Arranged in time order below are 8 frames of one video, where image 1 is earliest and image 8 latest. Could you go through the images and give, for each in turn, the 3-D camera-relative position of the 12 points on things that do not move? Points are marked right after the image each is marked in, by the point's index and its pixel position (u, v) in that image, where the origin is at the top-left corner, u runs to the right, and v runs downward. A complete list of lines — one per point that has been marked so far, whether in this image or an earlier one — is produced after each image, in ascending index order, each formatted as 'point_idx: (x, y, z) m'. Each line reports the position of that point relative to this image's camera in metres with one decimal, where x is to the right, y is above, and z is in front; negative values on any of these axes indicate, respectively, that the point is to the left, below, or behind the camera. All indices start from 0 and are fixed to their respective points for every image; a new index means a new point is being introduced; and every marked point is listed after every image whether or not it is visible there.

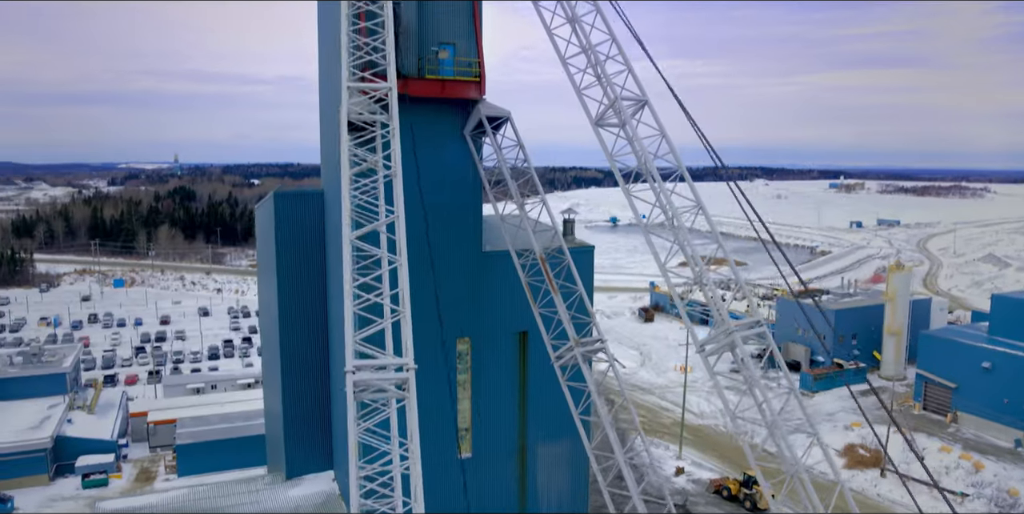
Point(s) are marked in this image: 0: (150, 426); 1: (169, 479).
0: (-6.1, -2.8, +13.3) m
1: (-5.3, -3.4, +12.2) m
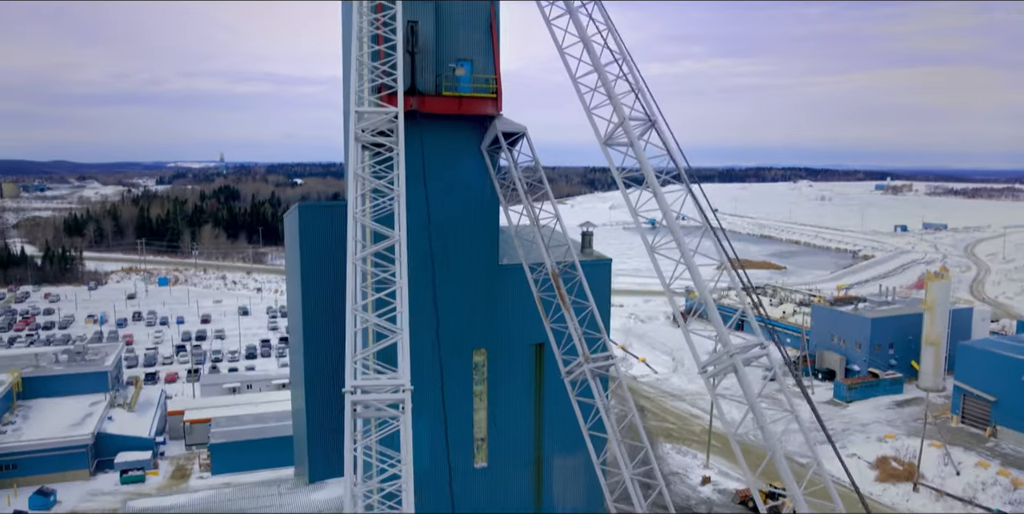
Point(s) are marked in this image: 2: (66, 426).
0: (-5.6, -2.9, +13.7) m
1: (-4.9, -3.5, +12.5) m
2: (-7.2, -2.7, +12.8) m
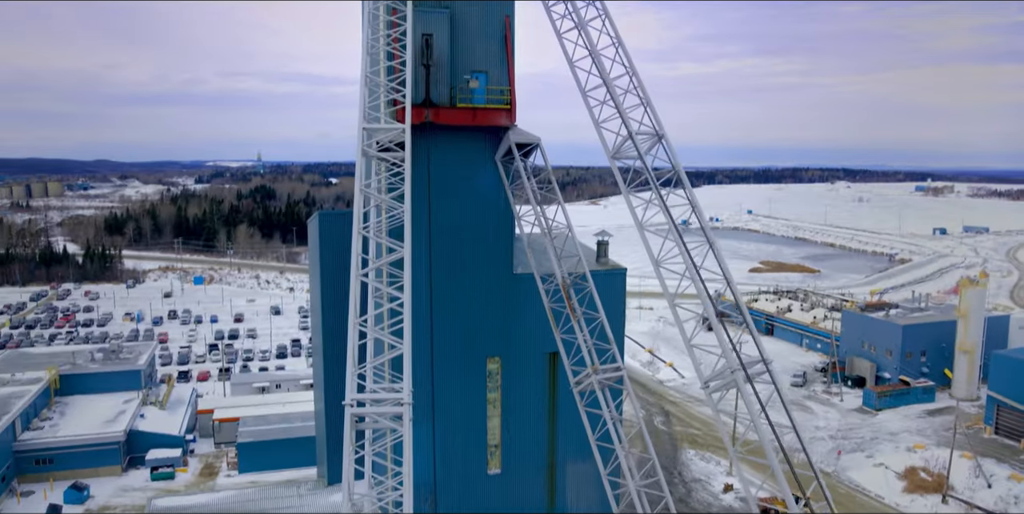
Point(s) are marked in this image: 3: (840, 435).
0: (-5.3, -2.9, +14.0) m
1: (-4.6, -3.5, +12.8) m
2: (-6.9, -2.8, +13.1) m
3: (+6.4, -3.5, +15.4) m
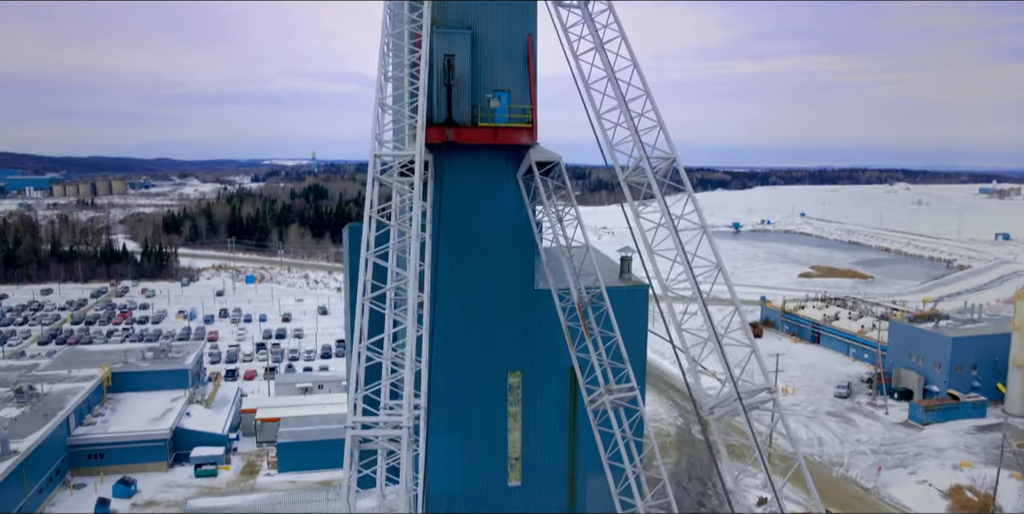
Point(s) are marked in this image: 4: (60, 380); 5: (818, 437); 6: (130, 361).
0: (-4.6, -3.0, +14.4) m
1: (-4.0, -3.6, +13.2) m
2: (-6.3, -2.8, +13.7) m
3: (+7.1, -3.7, +15.0) m
4: (-8.1, -2.2, +14.2) m
5: (+6.1, -3.6, +15.7) m
6: (-7.5, -2.0, +15.5) m
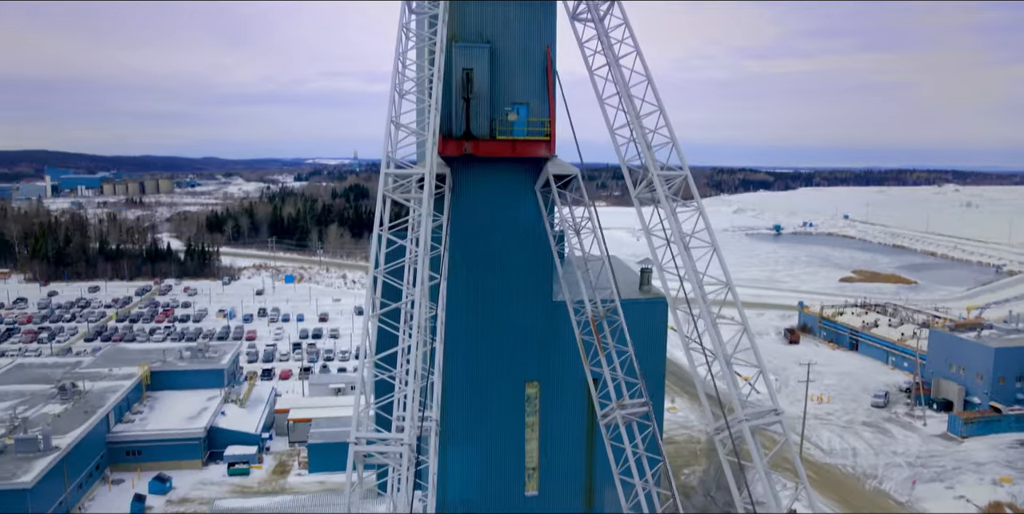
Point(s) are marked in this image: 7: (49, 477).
0: (-4.1, -3.1, +14.6) m
1: (-3.6, -3.7, +13.4) m
2: (-5.8, -2.9, +14.0) m
3: (+7.6, -3.8, +14.7) m
4: (-7.6, -2.2, +14.6) m
5: (+6.6, -3.7, +15.4) m
6: (-6.9, -2.1, +15.9) m
7: (-6.4, -3.0, +10.9) m
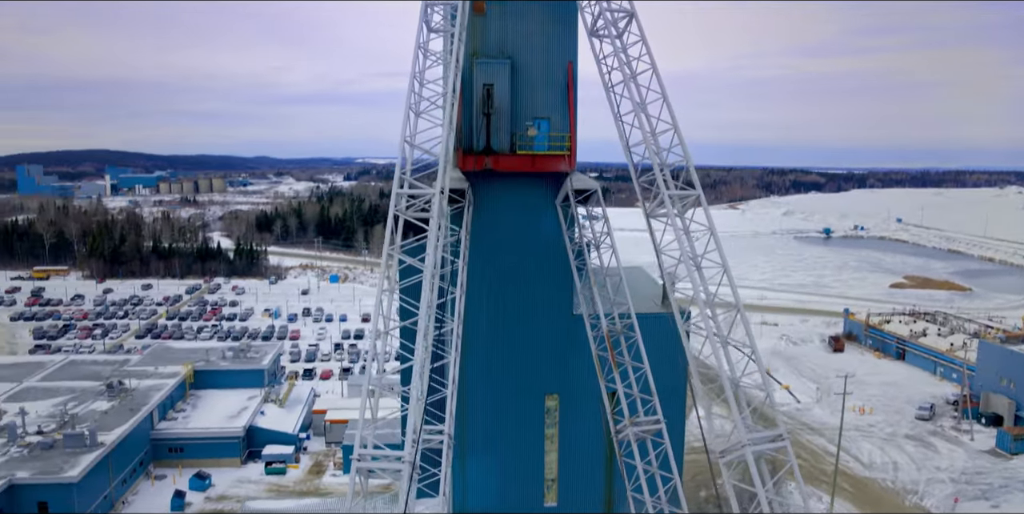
0: (-3.5, -3.1, +14.9) m
1: (-3.1, -3.8, +13.6) m
2: (-5.3, -2.9, +14.4) m
3: (+8.2, -4.0, +14.3) m
4: (-7.0, -2.3, +15.1) m
5: (+7.3, -3.9, +15.1) m
6: (-6.2, -2.1, +16.4) m
7: (-6.0, -3.1, +11.3) m
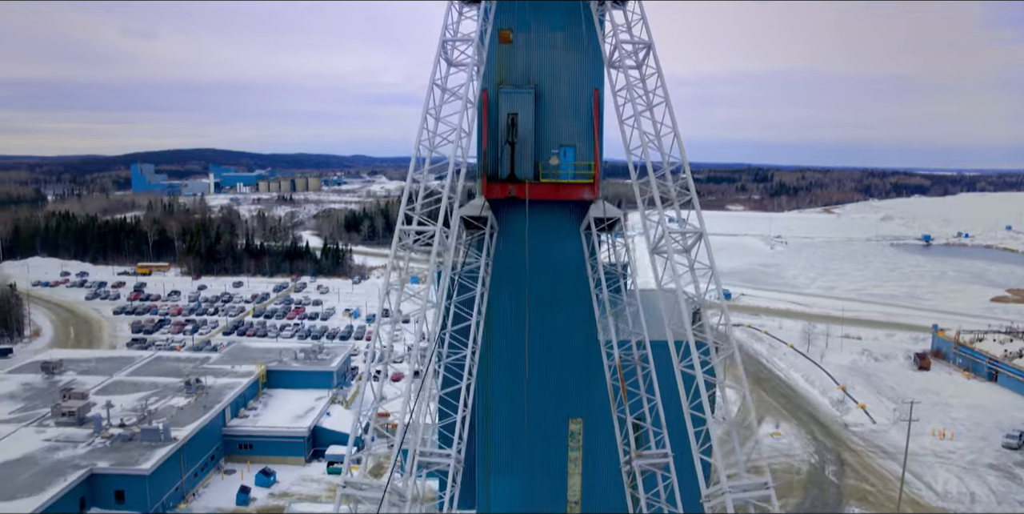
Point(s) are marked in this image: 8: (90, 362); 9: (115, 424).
0: (-2.4, -3.3, +15.4) m
1: (-2.1, -3.9, +14.1) m
2: (-4.2, -3.1, +15.1) m
3: (+9.1, -4.4, +13.4) m
4: (-5.8, -2.4, +16.0) m
5: (+8.3, -4.3, +14.3) m
6: (-5.0, -2.2, +17.2) m
7: (-5.3, -3.2, +12.1) m
8: (-9.1, -2.3, +17.0) m
9: (-6.7, -2.8, +13.3) m
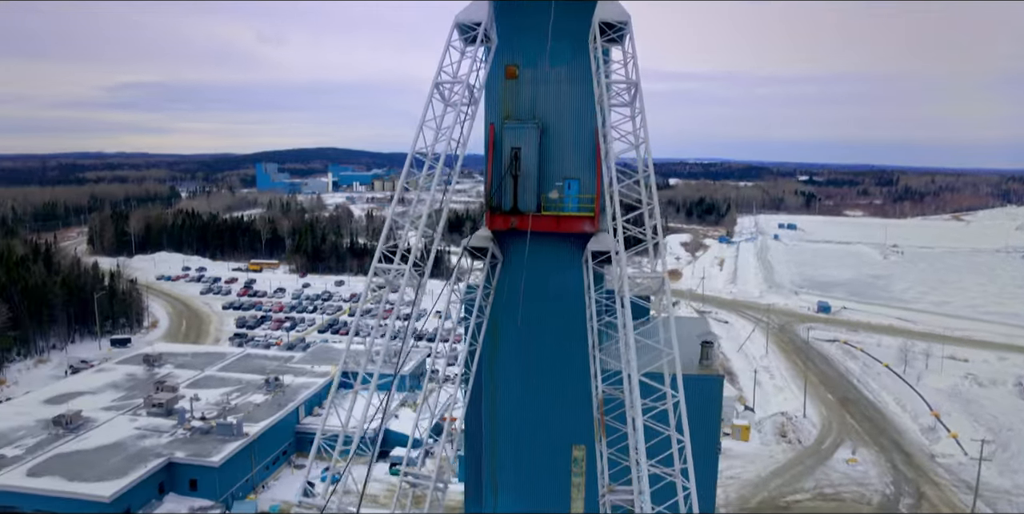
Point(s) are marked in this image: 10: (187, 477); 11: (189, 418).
0: (-1.2, -3.5, +15.9) m
1: (-1.1, -4.2, +14.5) m
2: (-3.0, -3.2, +15.8) m
3: (+9.9, -4.8, +12.3) m
4: (-4.5, -2.5, +16.9) m
5: (+9.2, -4.7, +13.3) m
6: (-3.5, -2.4, +18.0) m
7: (-4.6, -3.3, +13.1) m
8: (-7.6, -2.3, +18.5) m
9: (-5.8, -2.9, +14.5) m
10: (-5.2, -3.6, +12.8) m
11: (-5.8, -2.9, +14.3) m
